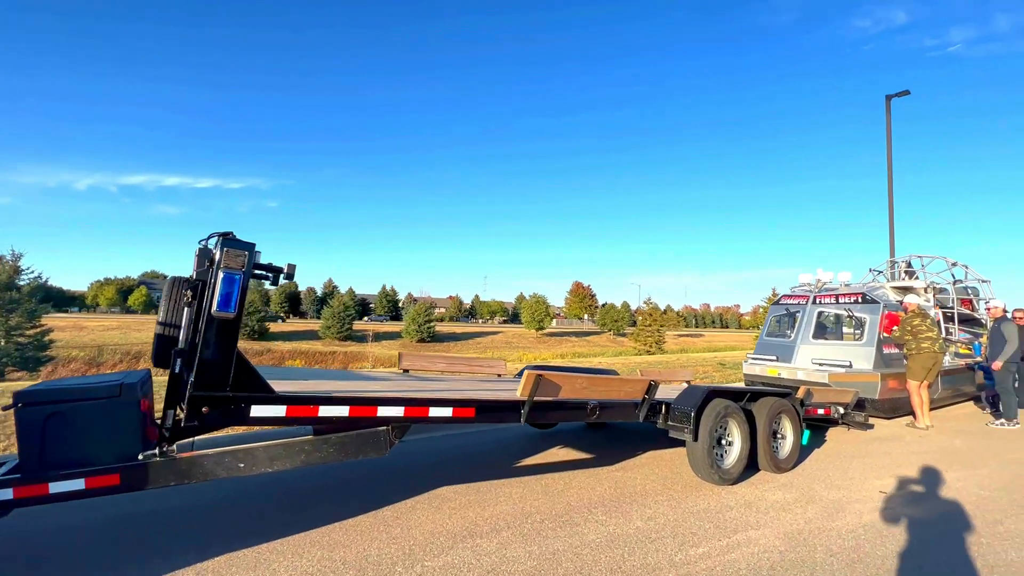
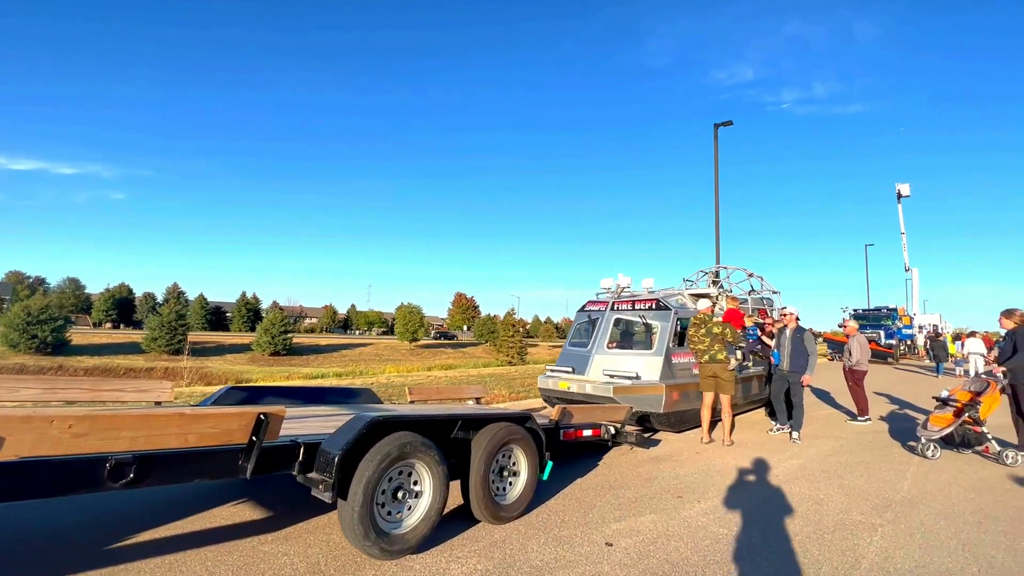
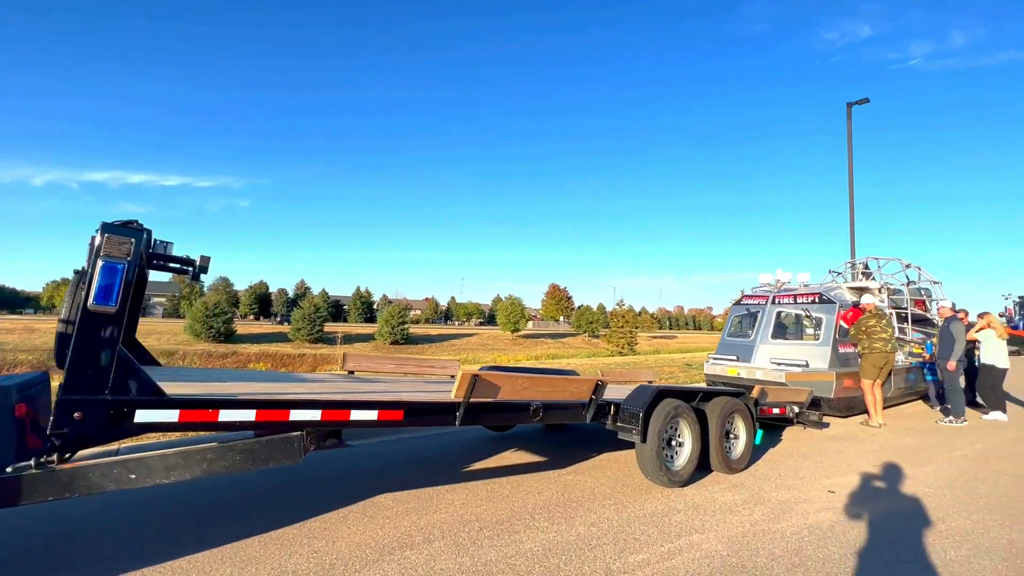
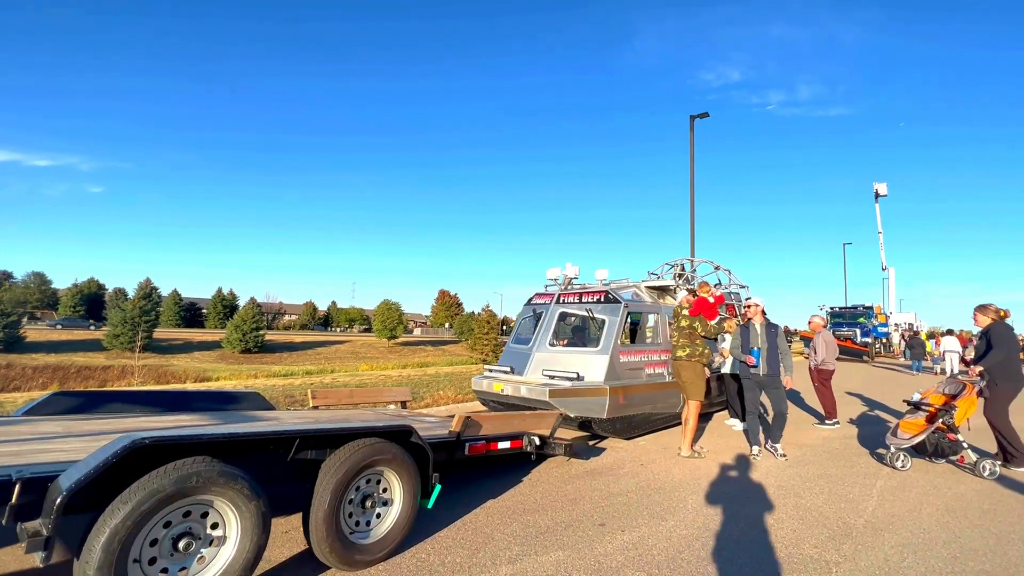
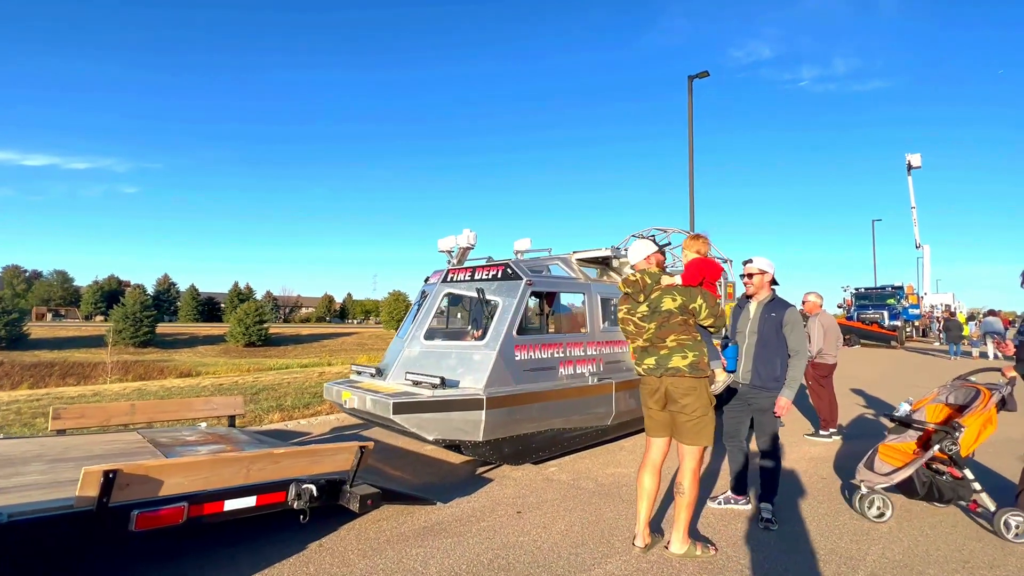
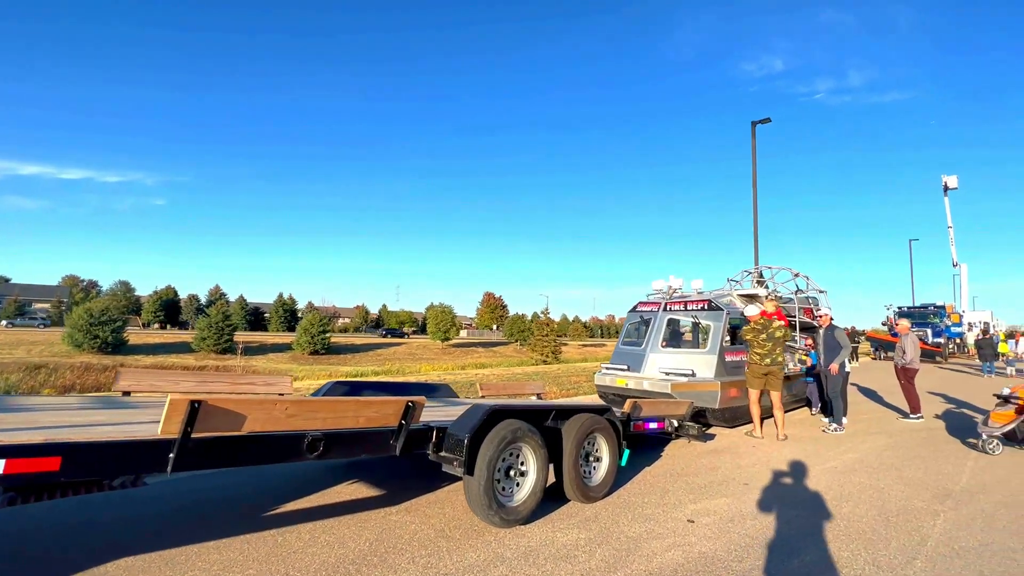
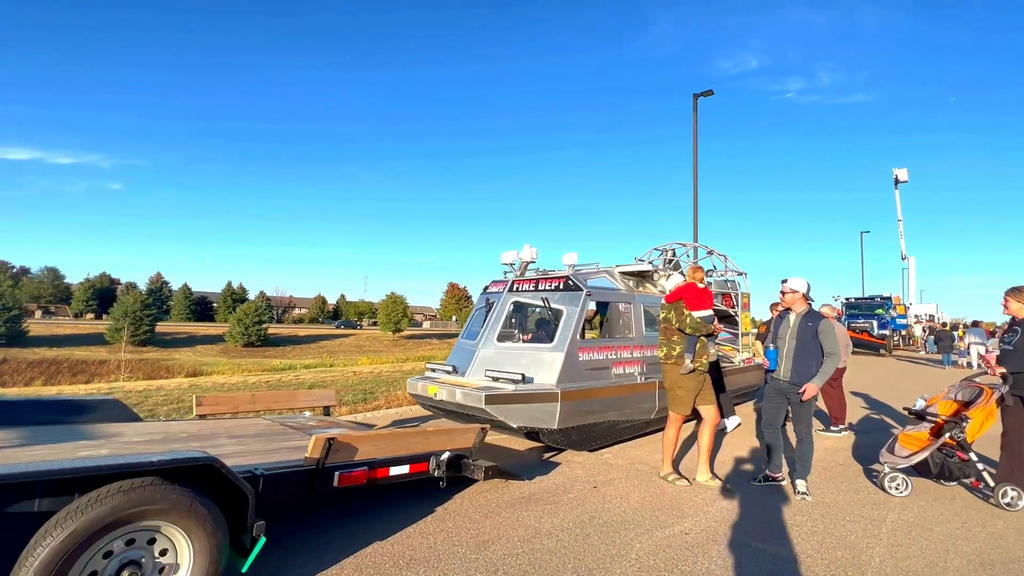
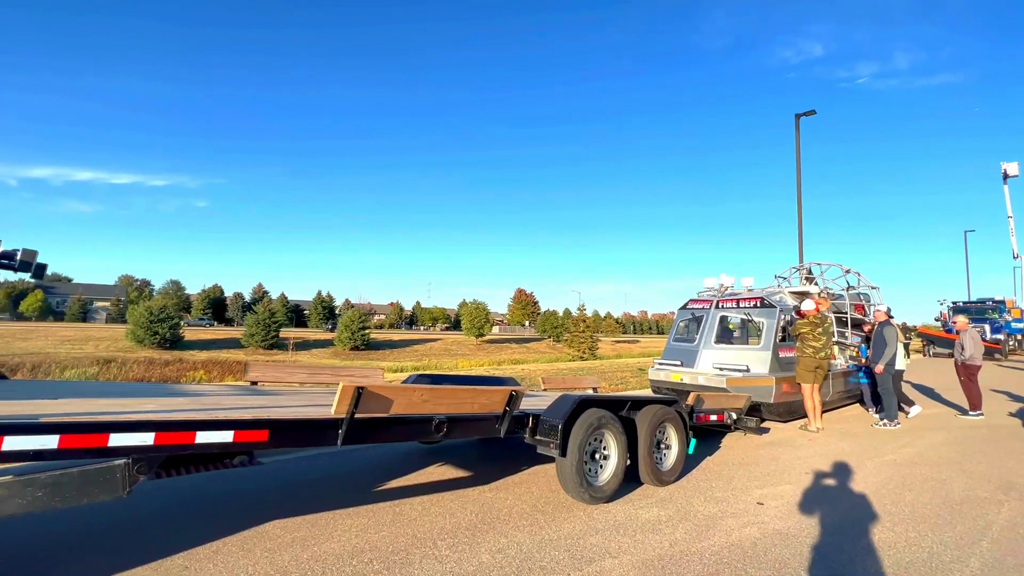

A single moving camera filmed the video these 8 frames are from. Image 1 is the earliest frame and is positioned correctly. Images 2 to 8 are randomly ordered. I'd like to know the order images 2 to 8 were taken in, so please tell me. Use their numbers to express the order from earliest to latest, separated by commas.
3, 8, 6, 2, 4, 7, 5
